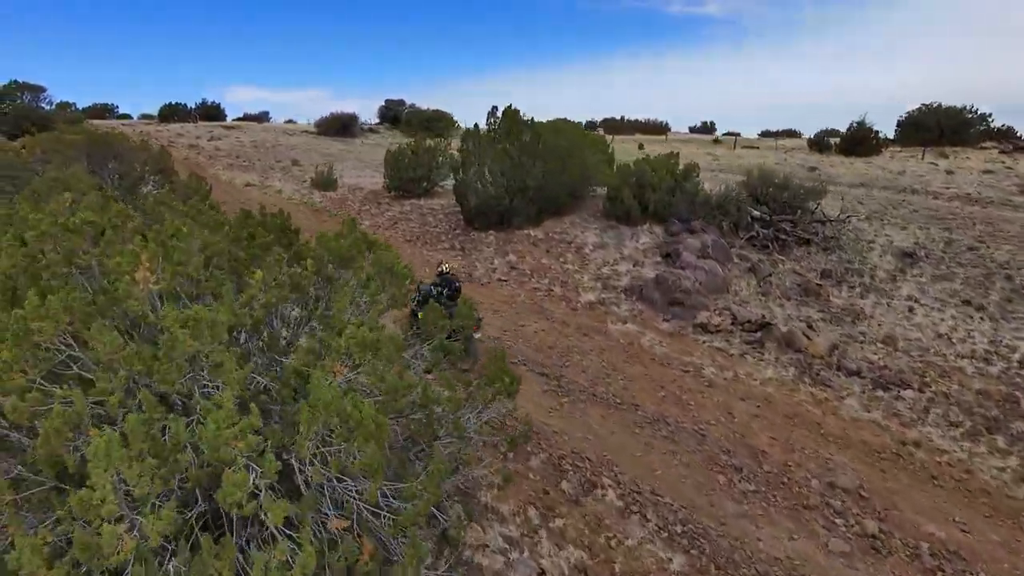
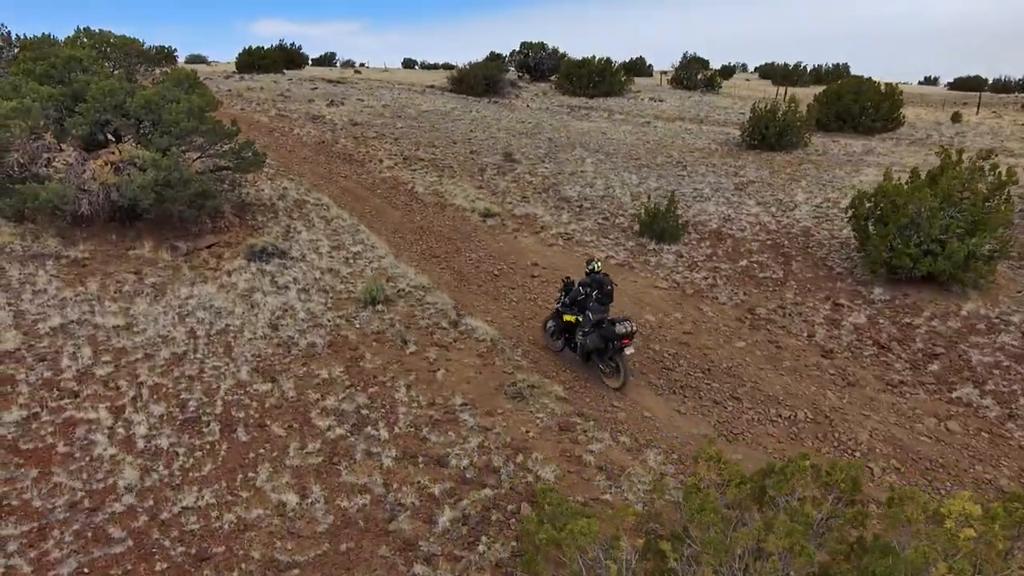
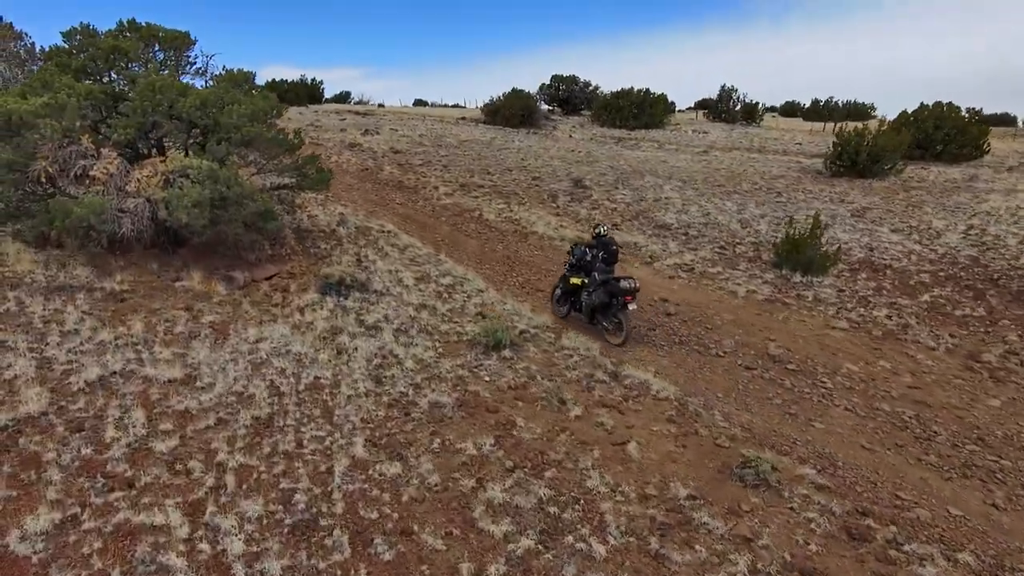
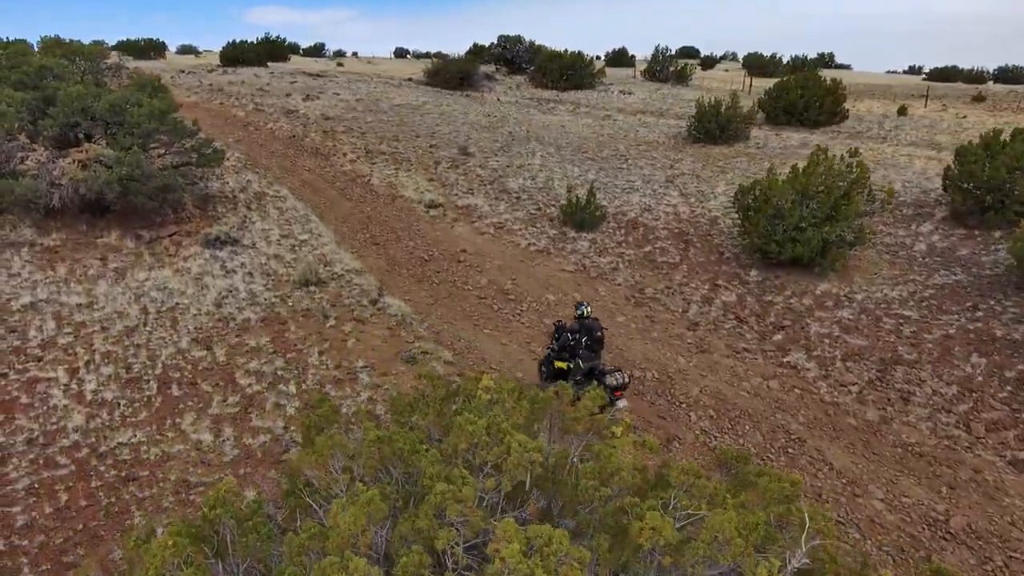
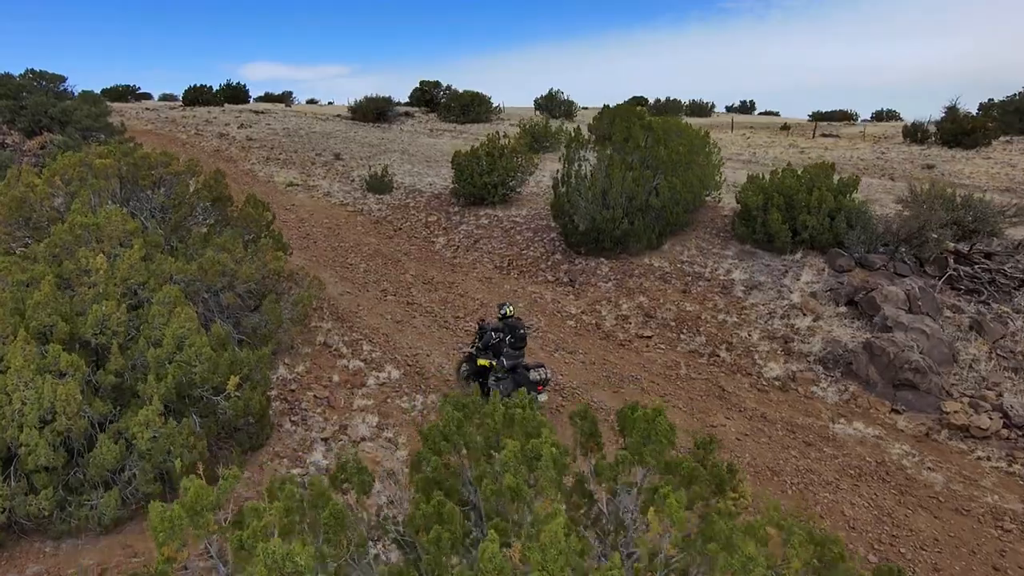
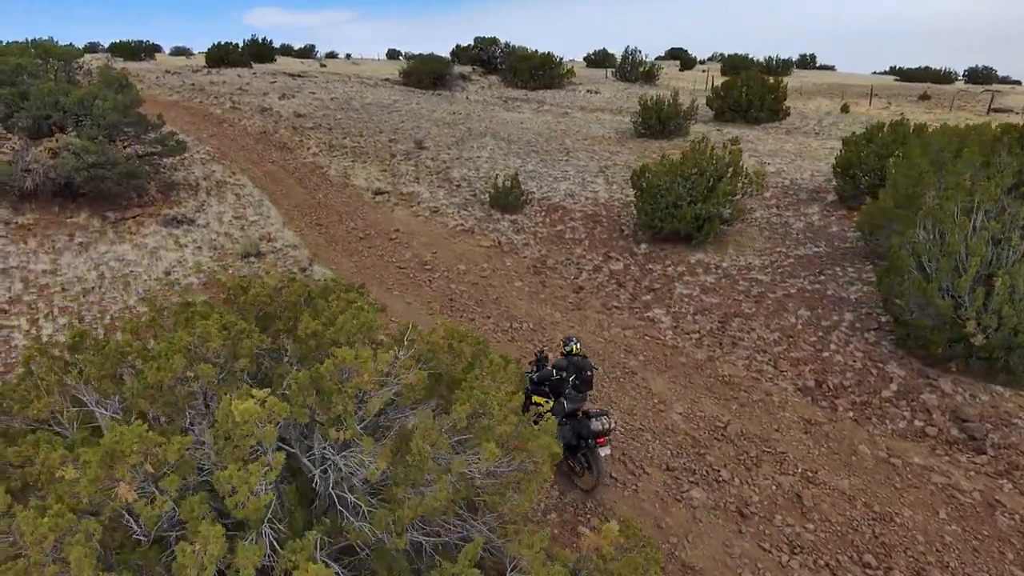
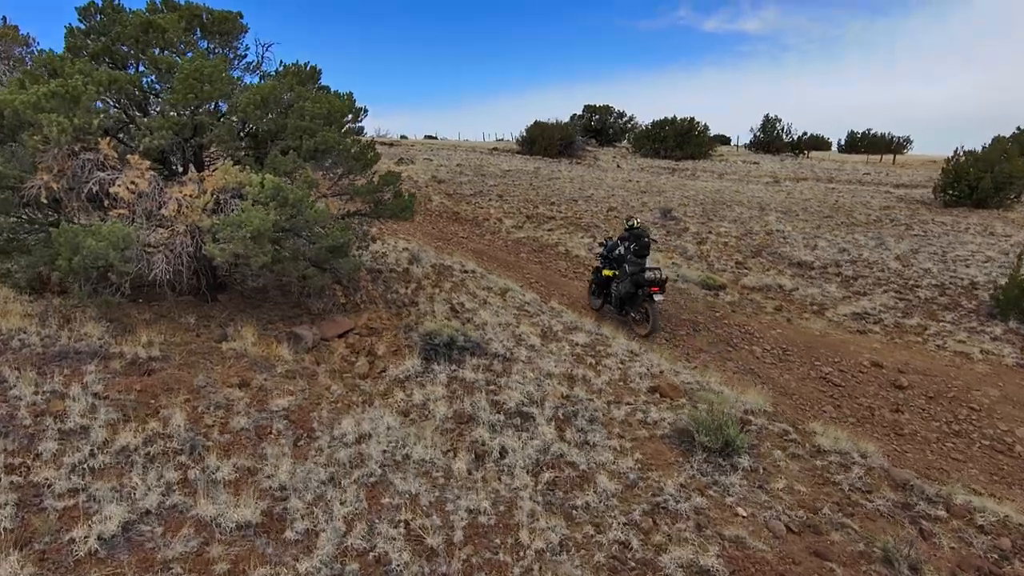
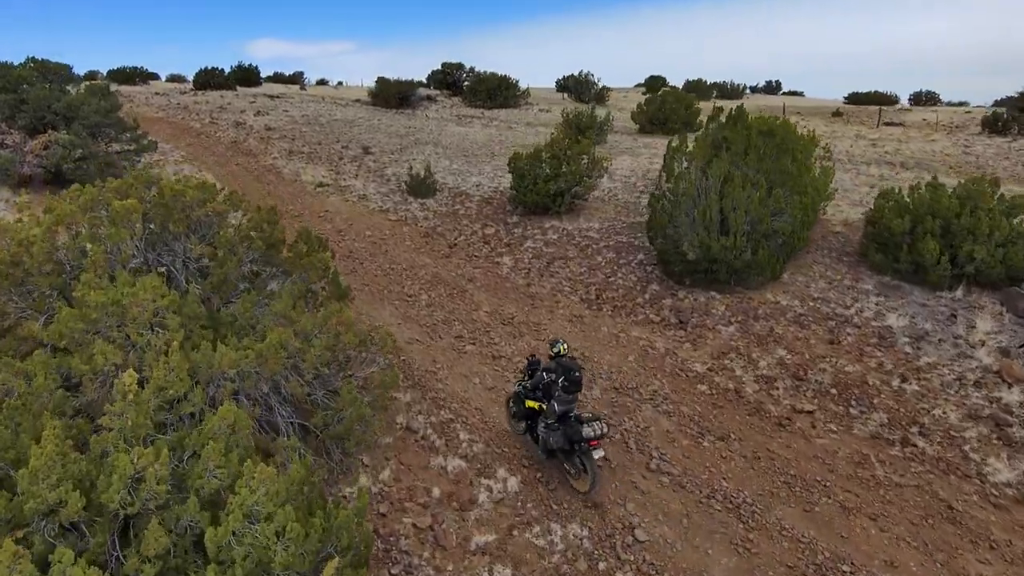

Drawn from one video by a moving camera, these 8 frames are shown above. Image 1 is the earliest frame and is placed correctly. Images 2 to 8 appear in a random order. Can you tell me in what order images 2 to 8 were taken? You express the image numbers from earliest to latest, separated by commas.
5, 8, 6, 4, 2, 3, 7
